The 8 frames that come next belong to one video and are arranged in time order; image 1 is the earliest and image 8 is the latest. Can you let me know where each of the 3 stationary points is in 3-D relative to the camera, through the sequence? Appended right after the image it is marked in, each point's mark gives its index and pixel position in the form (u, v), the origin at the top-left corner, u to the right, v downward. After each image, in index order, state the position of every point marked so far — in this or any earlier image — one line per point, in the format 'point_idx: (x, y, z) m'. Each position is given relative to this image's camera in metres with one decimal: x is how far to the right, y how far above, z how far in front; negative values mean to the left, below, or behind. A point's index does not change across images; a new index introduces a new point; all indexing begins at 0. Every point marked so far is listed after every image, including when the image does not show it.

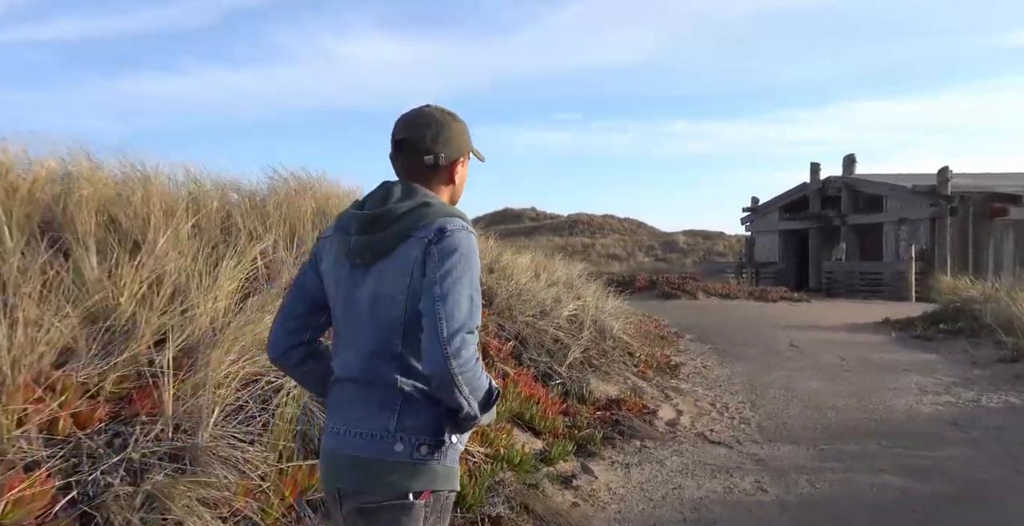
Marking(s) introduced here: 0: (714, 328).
0: (+3.6, -1.1, +11.4) m
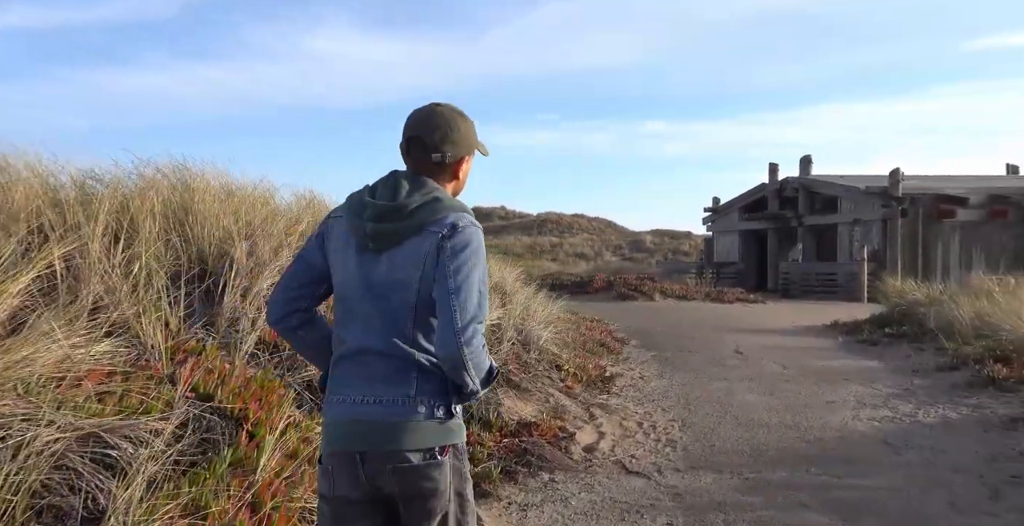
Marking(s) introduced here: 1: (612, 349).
0: (+2.6, -1.2, +11.1) m
1: (+1.3, -1.1, +8.5) m
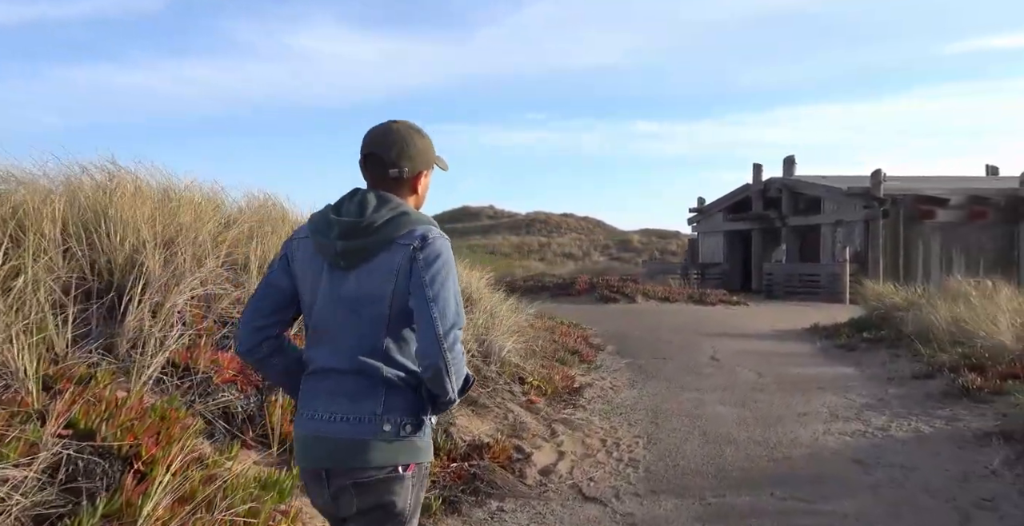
0: (+2.2, -1.3, +11.0) m
1: (+0.9, -1.2, +8.3) m
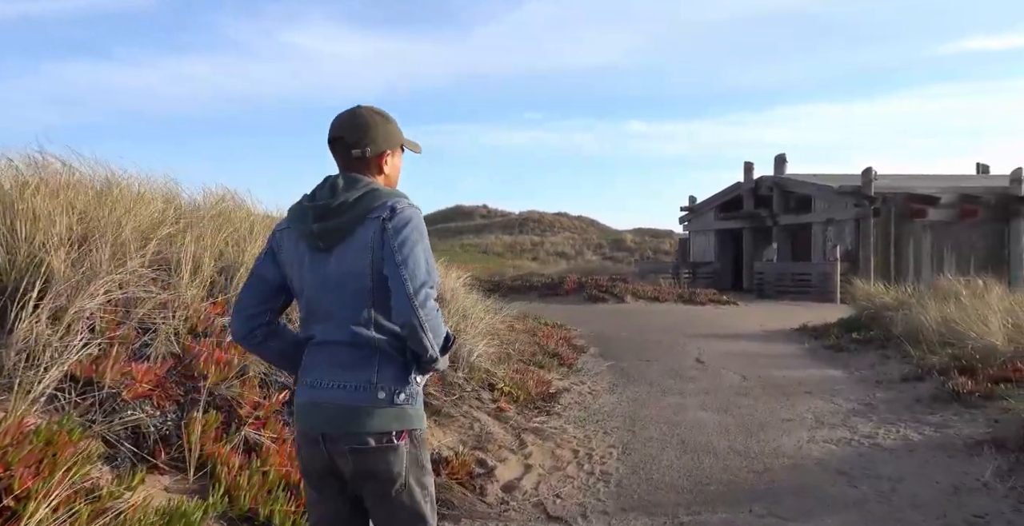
0: (+1.9, -1.3, +10.7) m
1: (+0.7, -1.2, +8.0) m
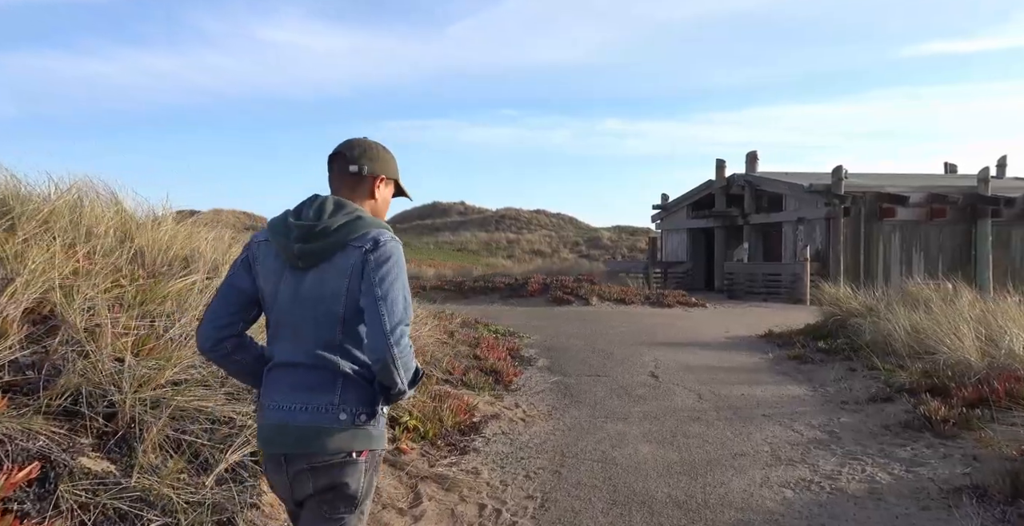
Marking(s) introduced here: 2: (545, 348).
0: (+1.0, -1.3, +10.0) m
1: (-0.1, -1.3, +7.2) m
2: (+0.5, -1.3, +10.0) m
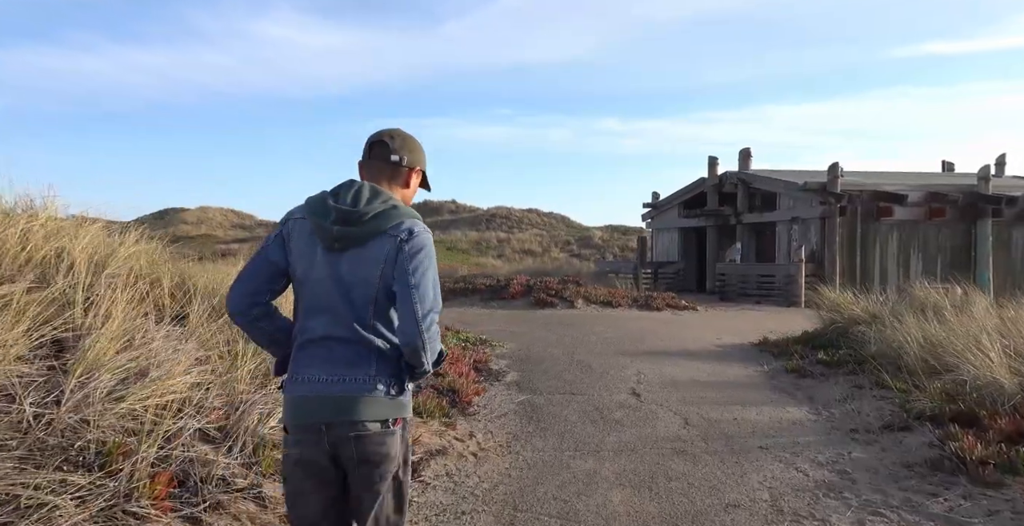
0: (+0.6, -1.4, +9.0) m
1: (-0.5, -1.3, +6.3) m
2: (+0.1, -1.3, +9.0) m
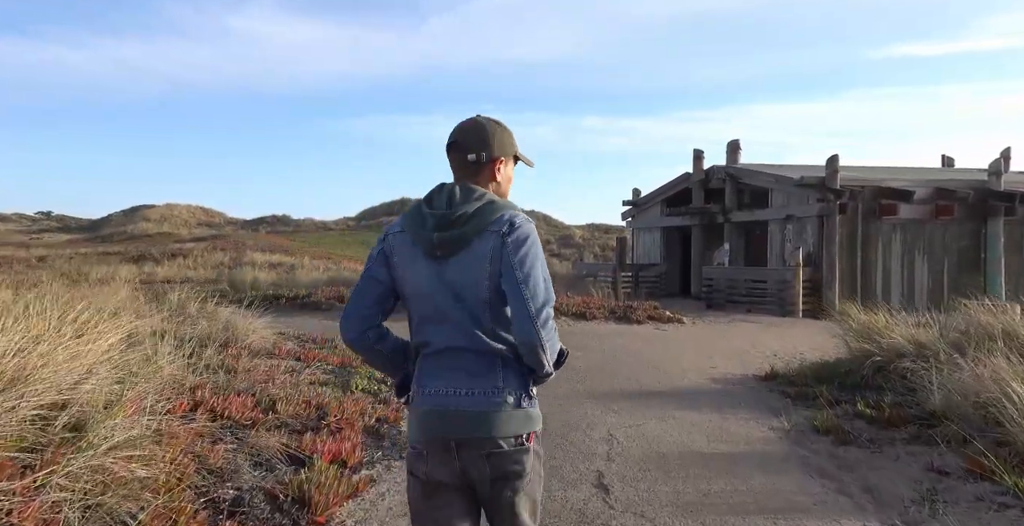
0: (-0.1, -1.5, +6.5) m
1: (-1.2, -1.5, +3.7) m
2: (-0.7, -1.5, +6.5) m
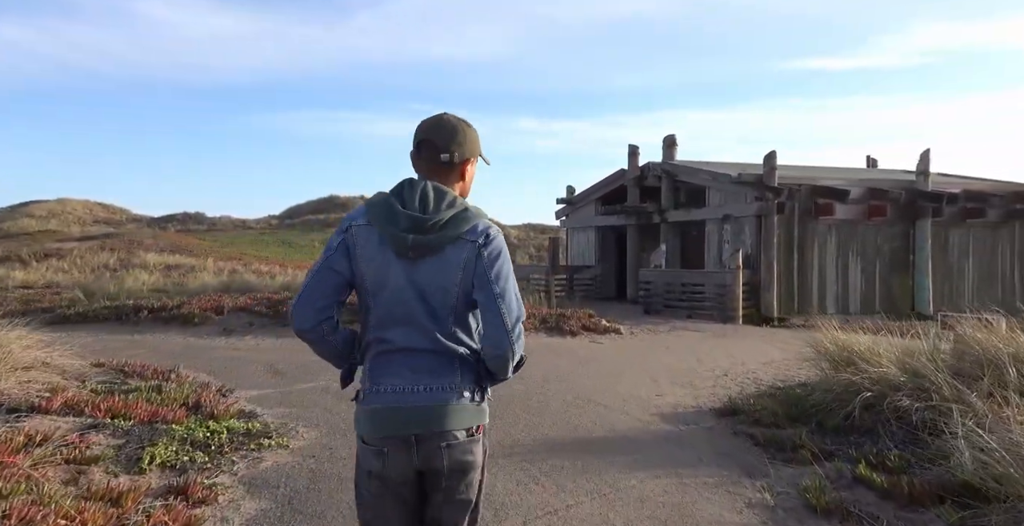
0: (-1.0, -1.6, +4.4) m
1: (-1.8, -1.6, +1.5) m
2: (-1.6, -1.6, +4.3) m
